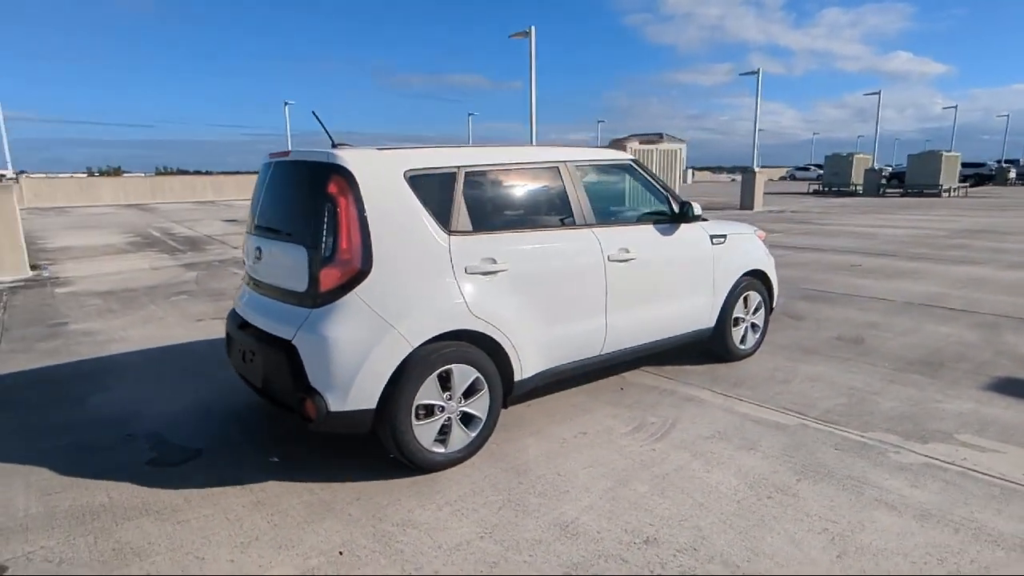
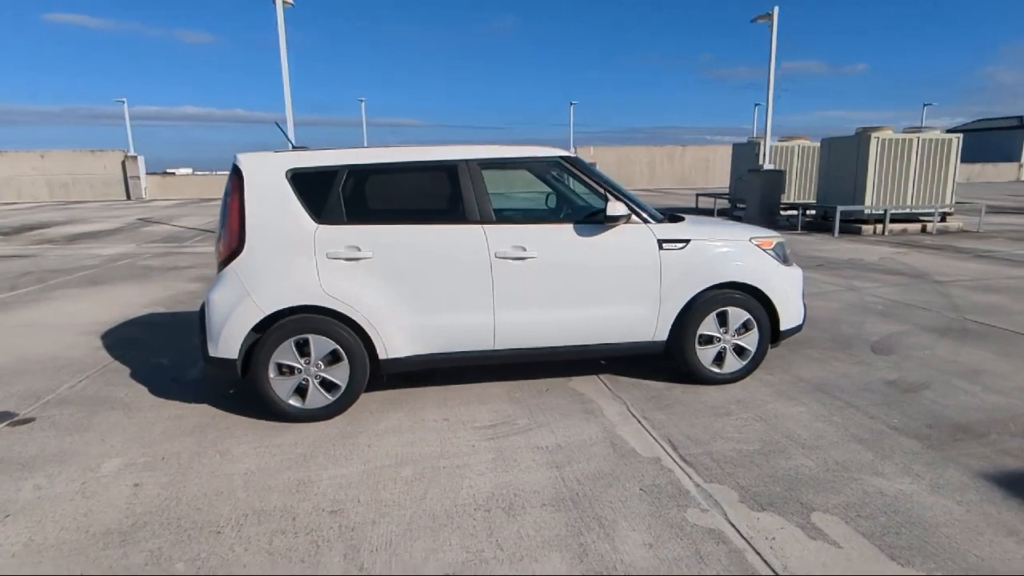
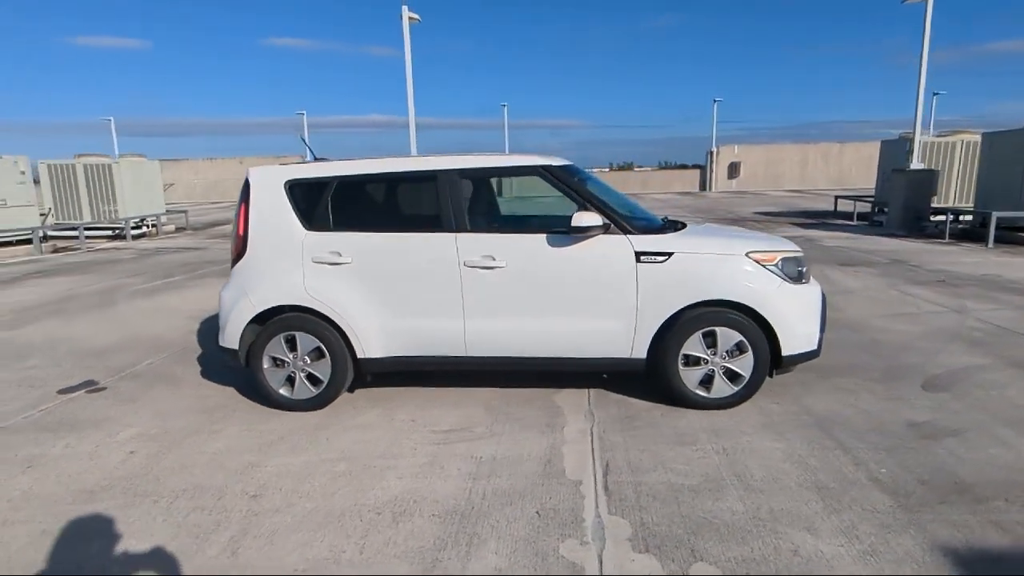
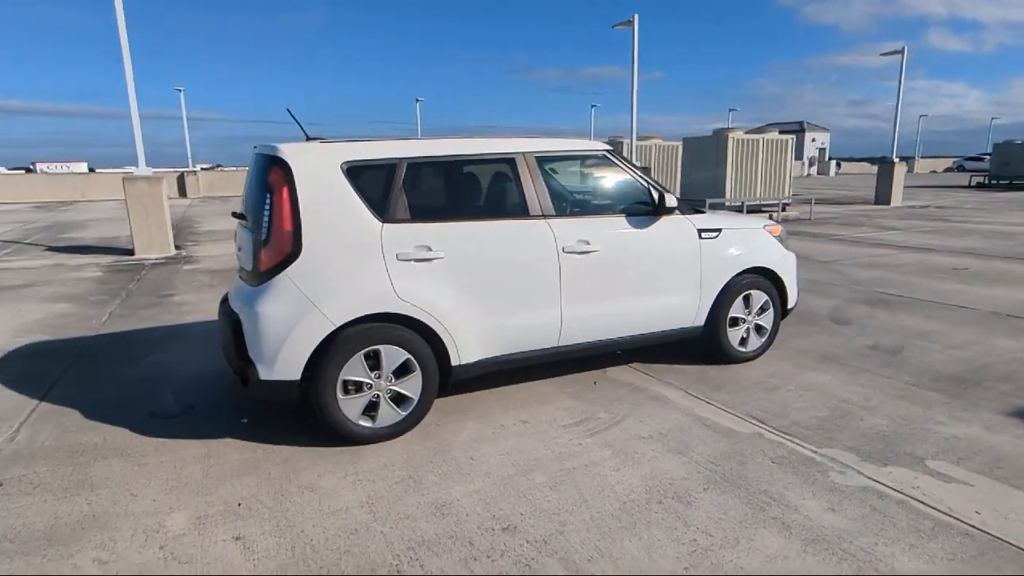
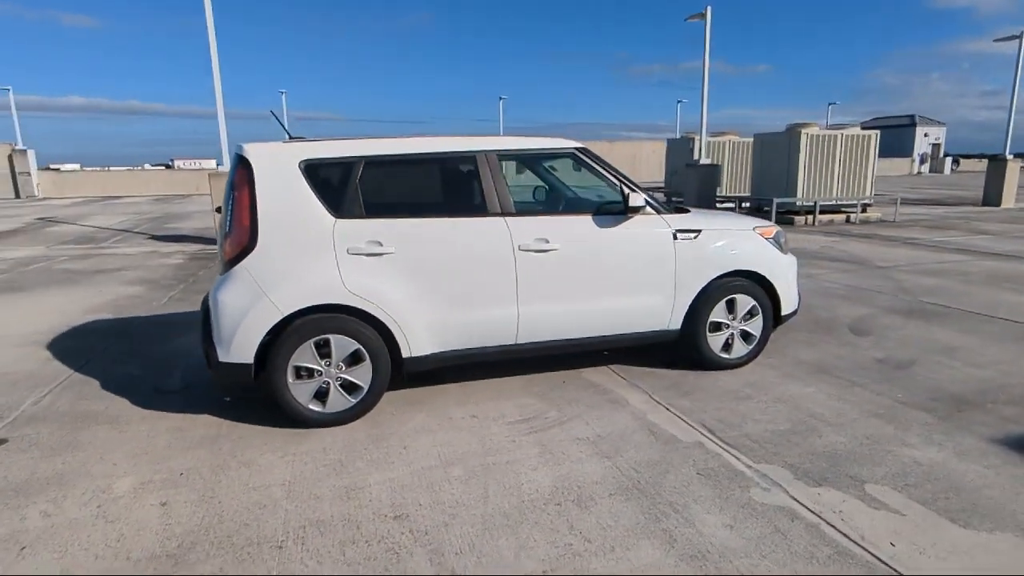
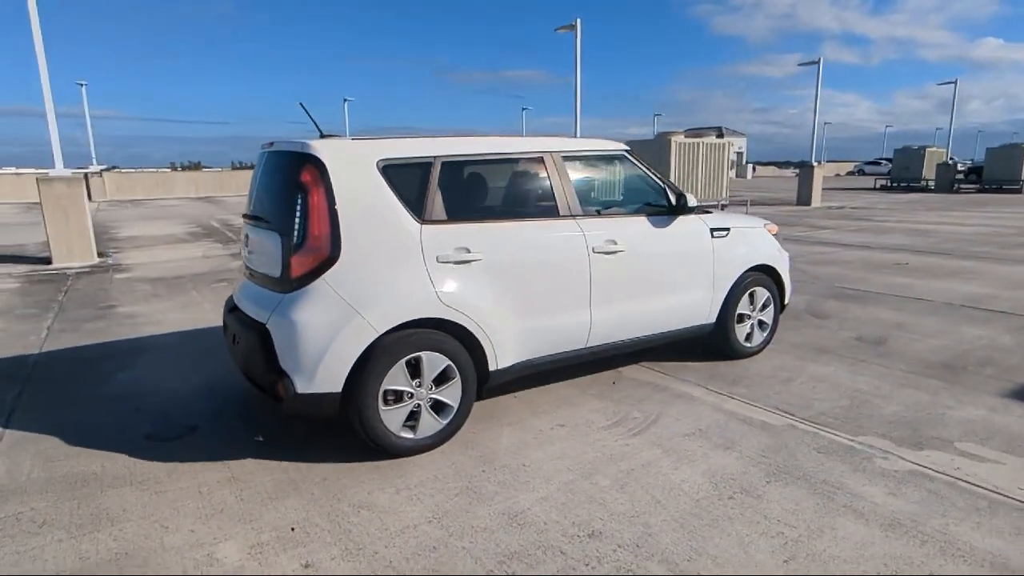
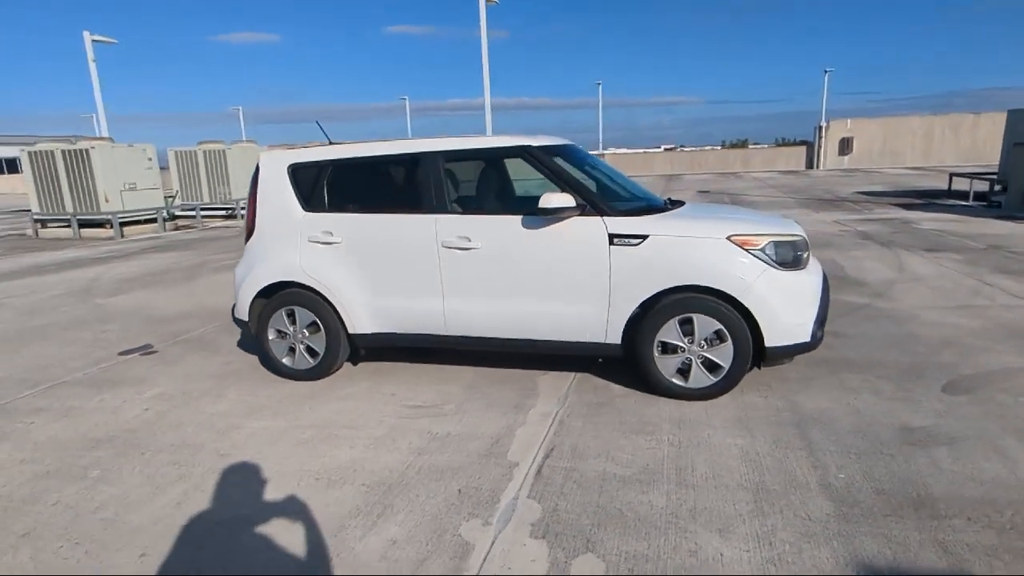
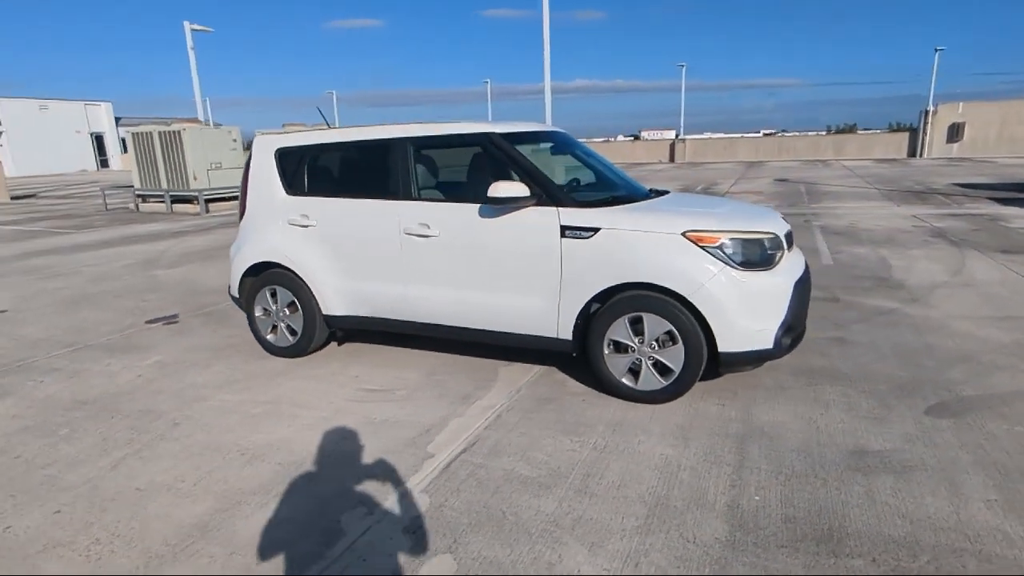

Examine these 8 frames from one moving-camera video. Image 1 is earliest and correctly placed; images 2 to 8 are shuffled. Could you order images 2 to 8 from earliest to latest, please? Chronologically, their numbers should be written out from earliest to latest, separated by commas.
6, 4, 5, 2, 3, 7, 8
